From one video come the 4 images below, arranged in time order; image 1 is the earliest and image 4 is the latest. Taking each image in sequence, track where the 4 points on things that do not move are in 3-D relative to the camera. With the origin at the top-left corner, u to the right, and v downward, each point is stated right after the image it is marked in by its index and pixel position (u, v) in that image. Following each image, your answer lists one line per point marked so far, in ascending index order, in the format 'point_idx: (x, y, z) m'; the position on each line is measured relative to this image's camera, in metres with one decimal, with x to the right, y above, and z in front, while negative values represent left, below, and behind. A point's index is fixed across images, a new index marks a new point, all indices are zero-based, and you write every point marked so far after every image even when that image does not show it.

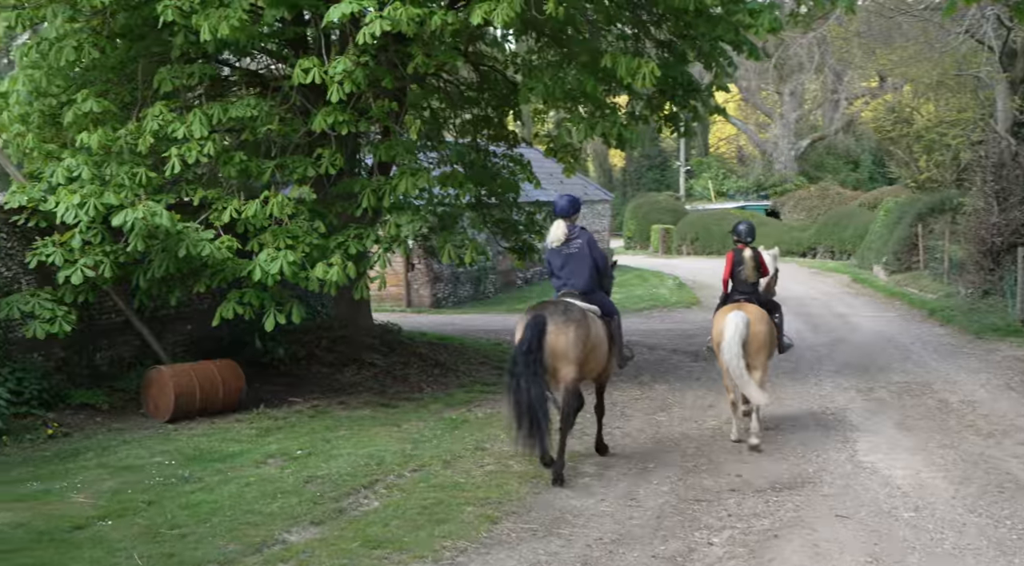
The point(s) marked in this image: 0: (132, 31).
0: (-3.8, +2.5, +12.4) m
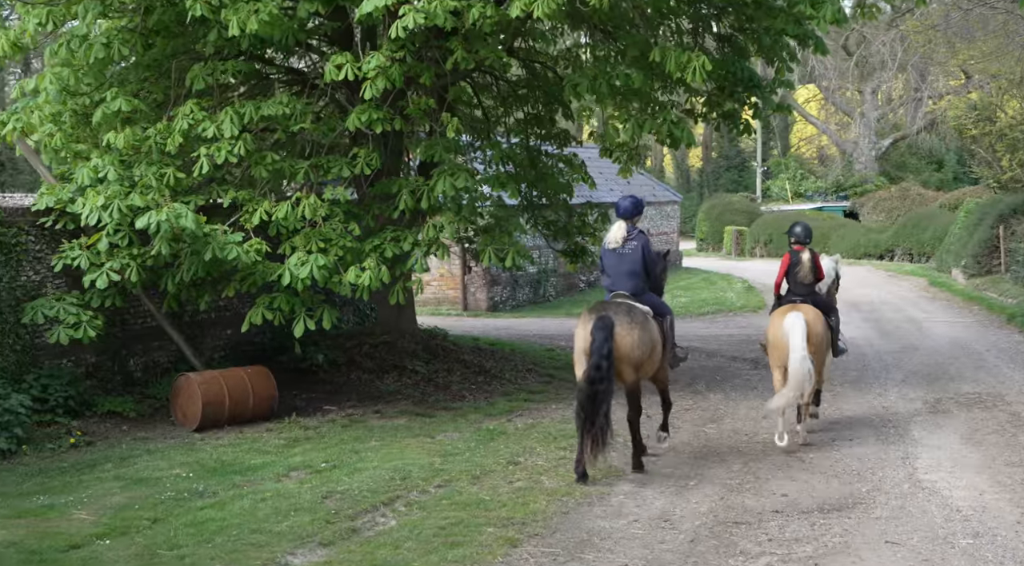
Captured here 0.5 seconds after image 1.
0: (-3.4, +2.5, +12.1) m
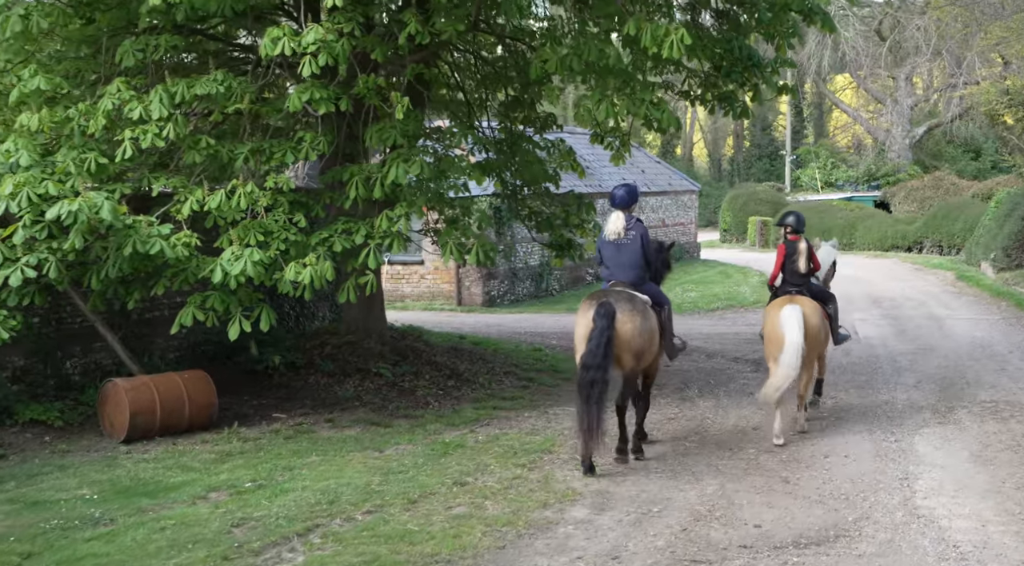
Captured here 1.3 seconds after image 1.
0: (-3.7, +2.5, +11.1) m
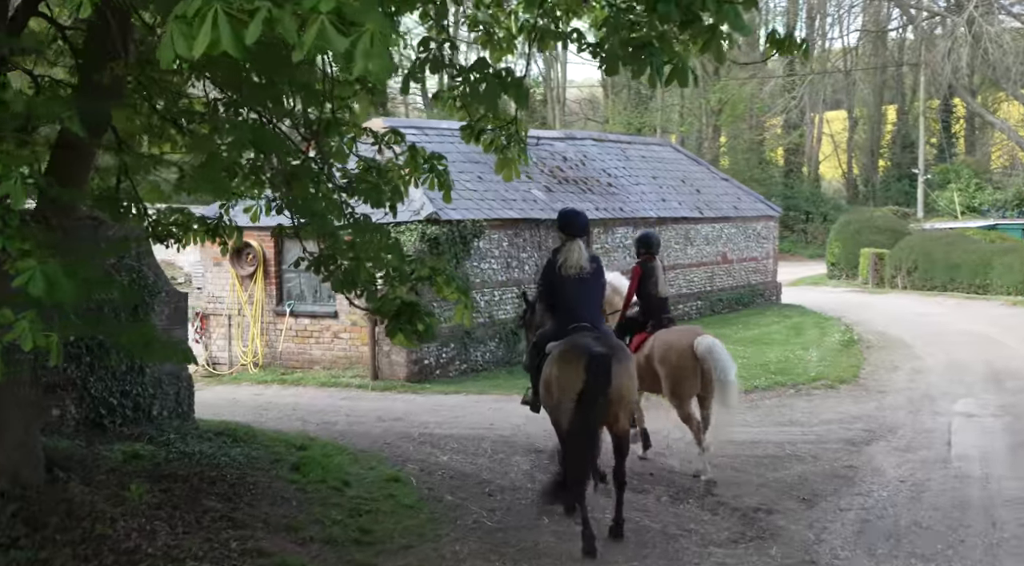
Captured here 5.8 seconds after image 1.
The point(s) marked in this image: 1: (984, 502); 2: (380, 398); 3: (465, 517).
0: (-5.7, +1.9, +5.1) m
1: (+3.9, -1.8, +10.1) m
2: (-1.6, -1.3, +14.4) m
3: (-0.4, -1.8, +9.5) m
